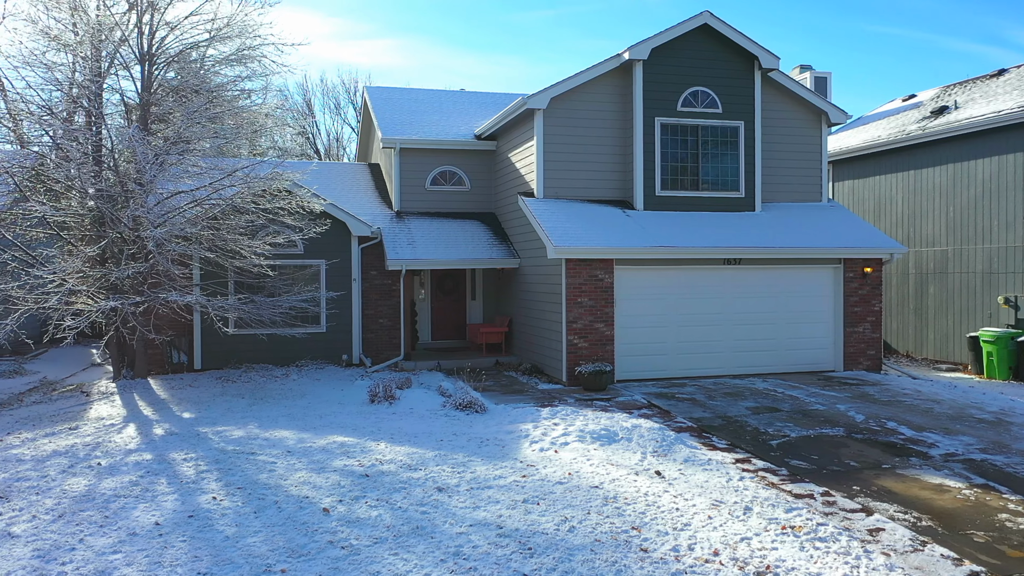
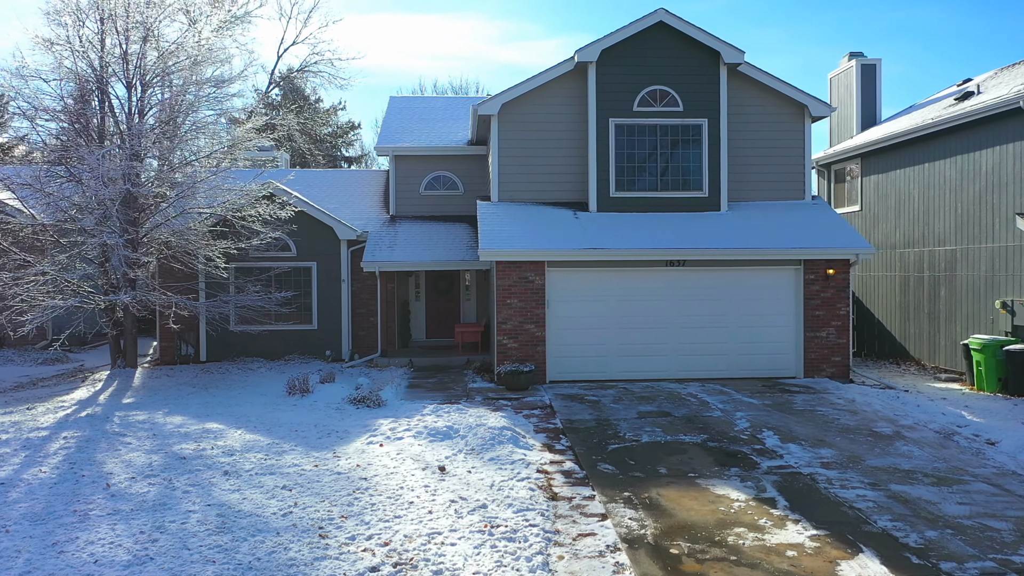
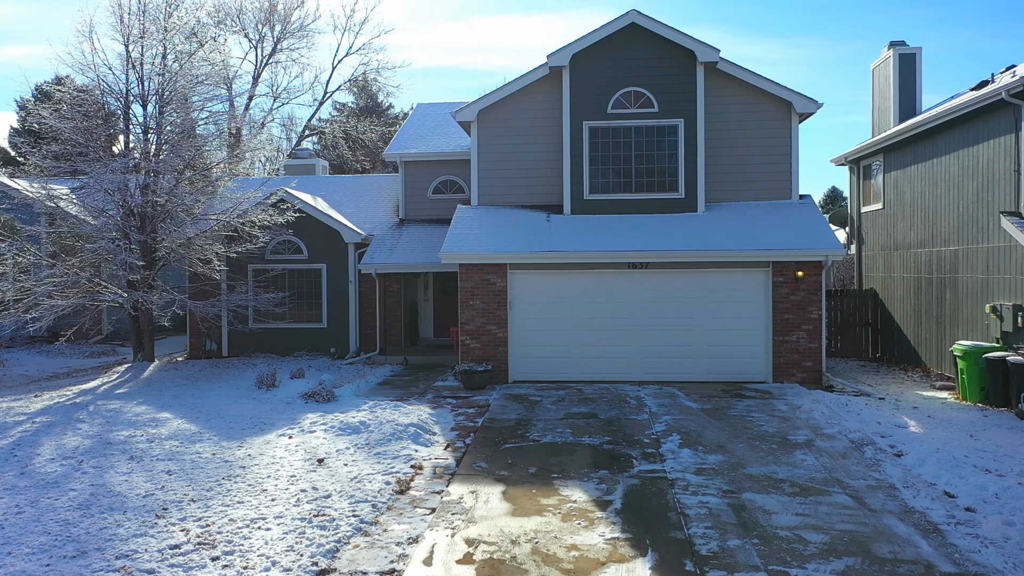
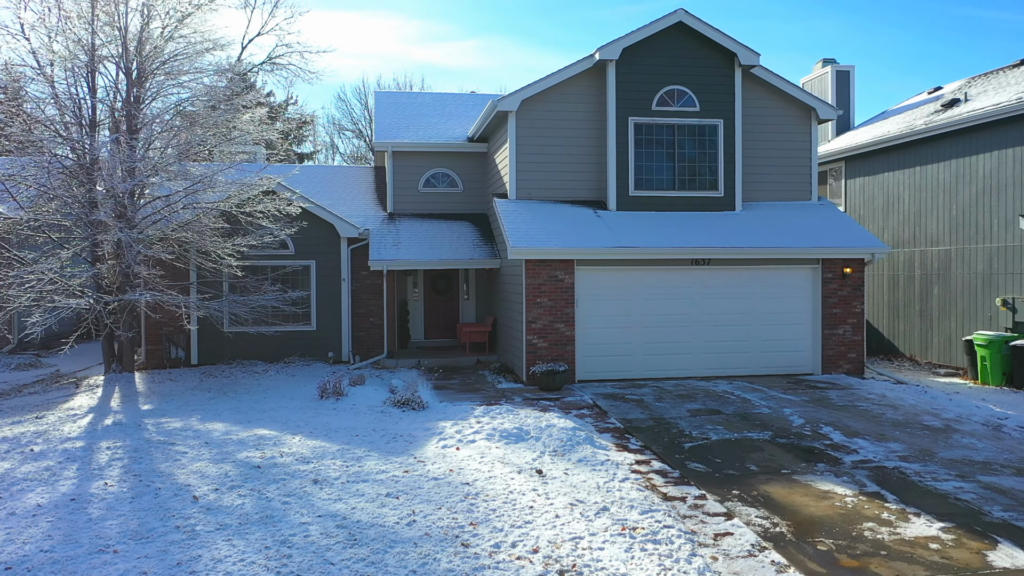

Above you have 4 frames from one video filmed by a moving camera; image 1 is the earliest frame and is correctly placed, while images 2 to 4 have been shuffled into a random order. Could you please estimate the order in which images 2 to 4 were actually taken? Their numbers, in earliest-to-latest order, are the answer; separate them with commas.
4, 2, 3
